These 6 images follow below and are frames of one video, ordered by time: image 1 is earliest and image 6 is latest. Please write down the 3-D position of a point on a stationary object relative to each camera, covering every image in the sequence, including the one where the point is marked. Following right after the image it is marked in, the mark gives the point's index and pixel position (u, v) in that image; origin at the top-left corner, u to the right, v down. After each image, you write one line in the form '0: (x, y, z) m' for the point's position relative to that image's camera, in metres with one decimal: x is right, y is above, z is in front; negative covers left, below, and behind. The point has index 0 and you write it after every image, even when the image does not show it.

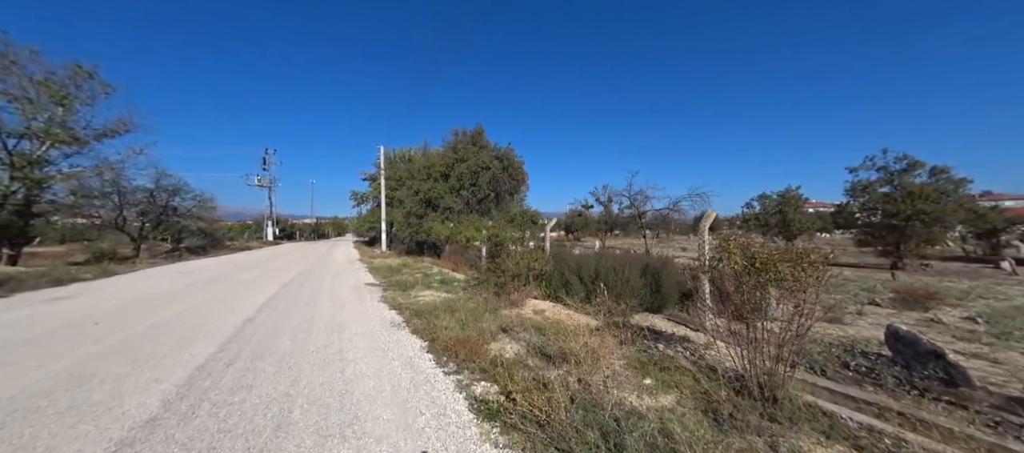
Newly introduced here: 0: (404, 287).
0: (-3.5, -2.0, +10.6) m
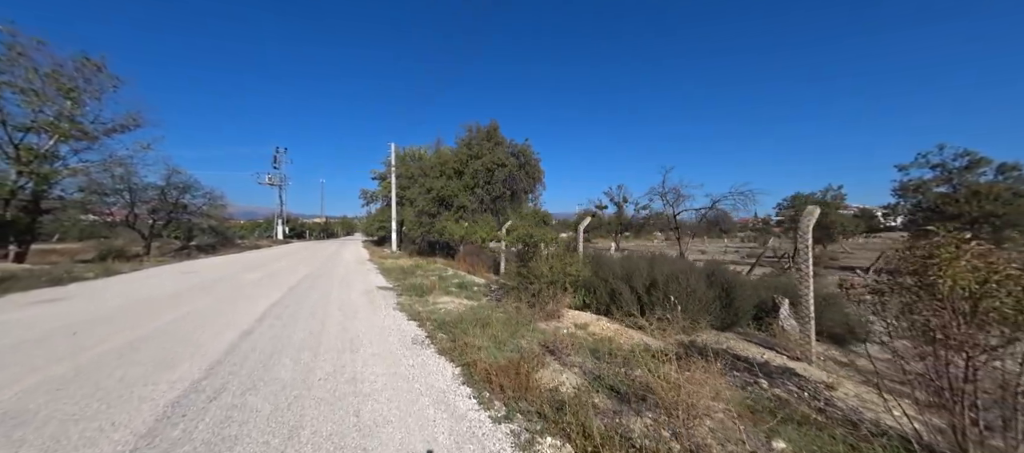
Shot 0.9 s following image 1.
0: (-2.7, -1.9, +9.7) m
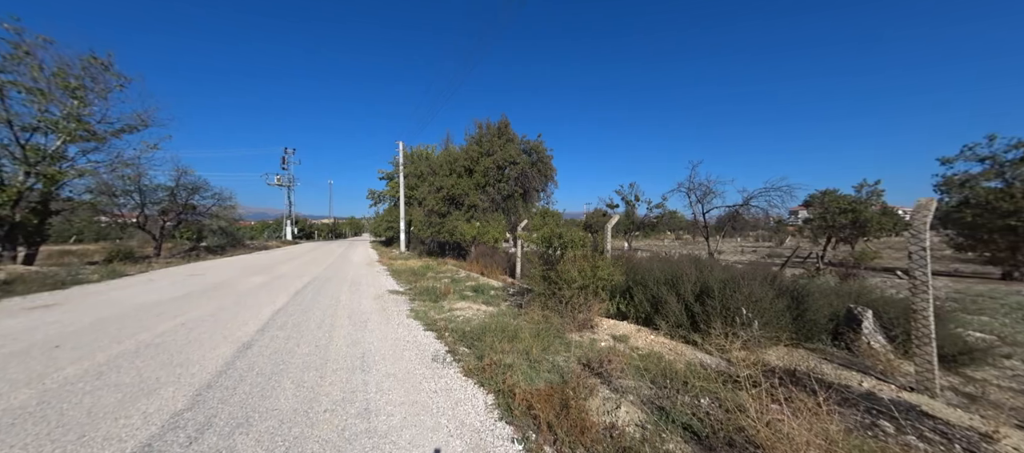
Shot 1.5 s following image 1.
0: (-2.1, -1.9, +9.0) m
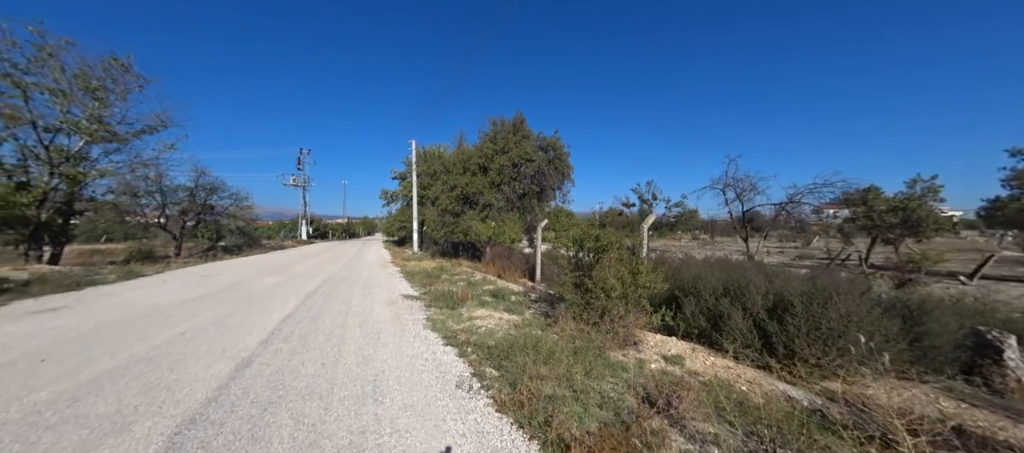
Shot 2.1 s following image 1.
0: (-1.5, -2.0, +8.4) m
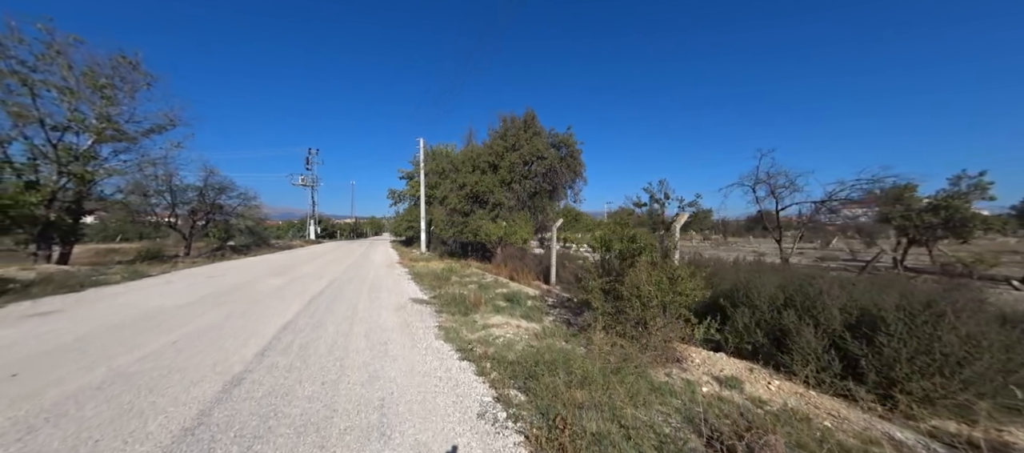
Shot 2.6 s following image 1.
0: (-1.1, -2.0, +7.8) m
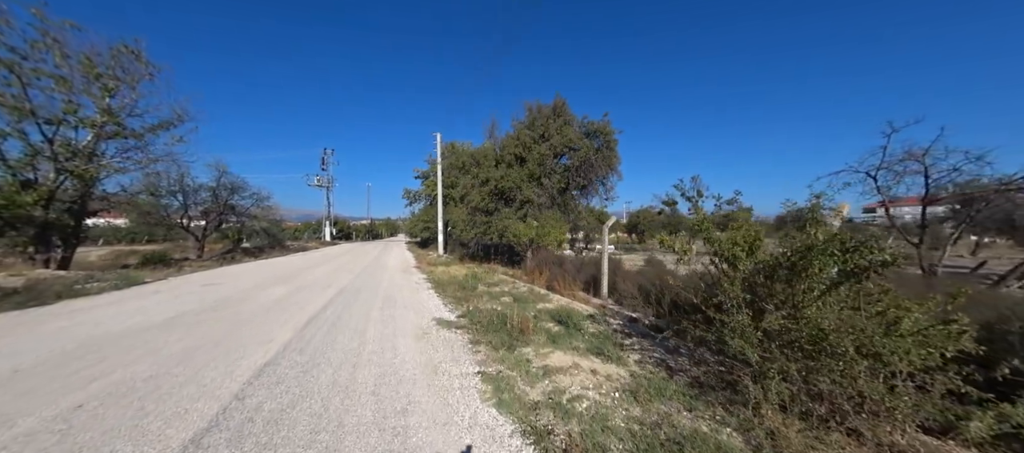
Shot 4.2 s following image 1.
0: (-0.1, -1.9, +5.7) m
